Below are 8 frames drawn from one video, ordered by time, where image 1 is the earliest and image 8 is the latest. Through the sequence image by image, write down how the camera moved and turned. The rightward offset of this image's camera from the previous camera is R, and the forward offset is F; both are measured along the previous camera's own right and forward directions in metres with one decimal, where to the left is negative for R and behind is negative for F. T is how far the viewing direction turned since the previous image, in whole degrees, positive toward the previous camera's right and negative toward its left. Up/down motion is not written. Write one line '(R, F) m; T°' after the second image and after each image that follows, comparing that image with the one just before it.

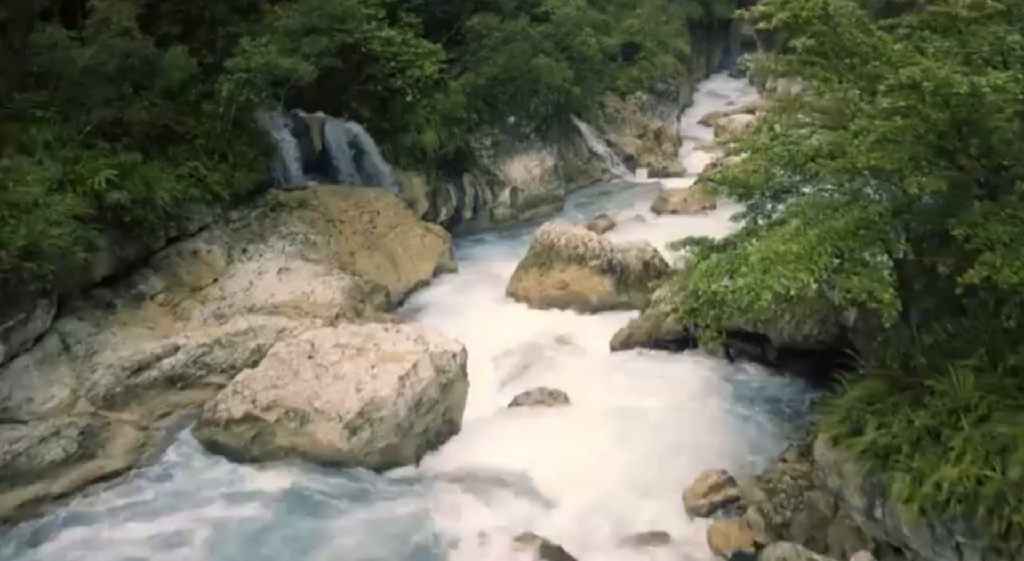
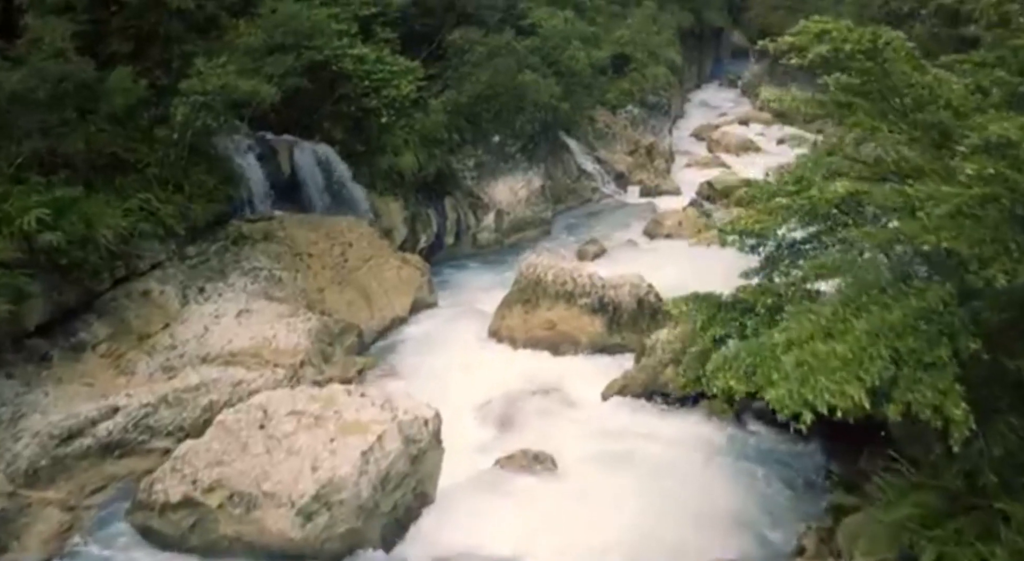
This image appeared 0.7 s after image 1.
(+0.1, +1.0) m; +1°
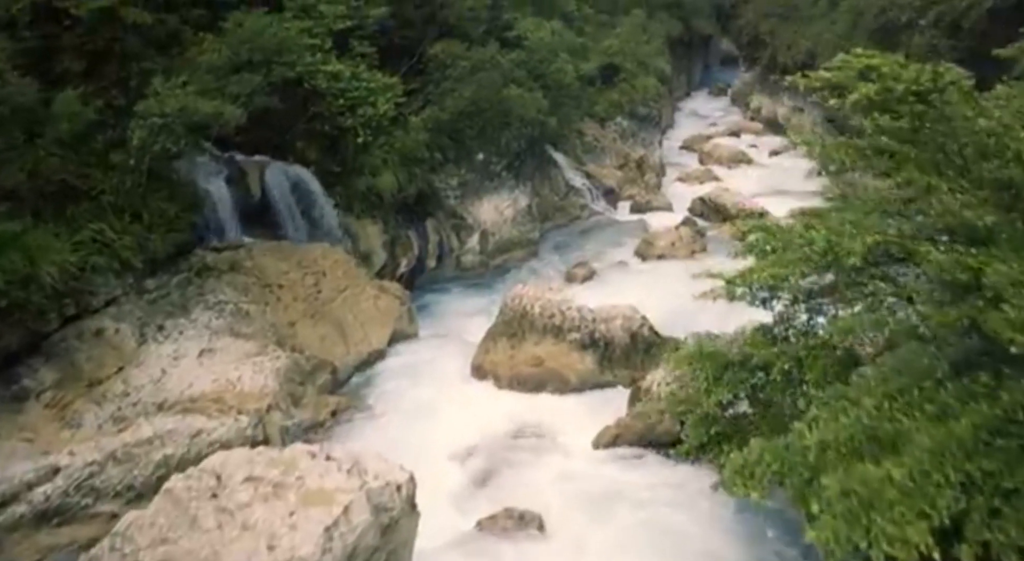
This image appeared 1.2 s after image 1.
(+0.1, +0.8) m; +1°
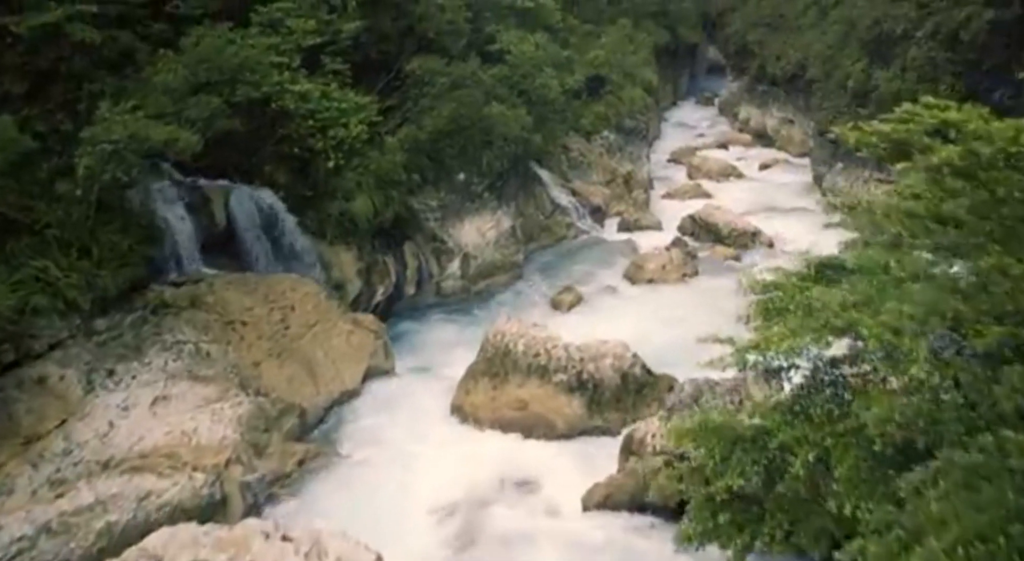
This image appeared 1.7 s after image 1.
(+0.1, +0.8) m; +1°
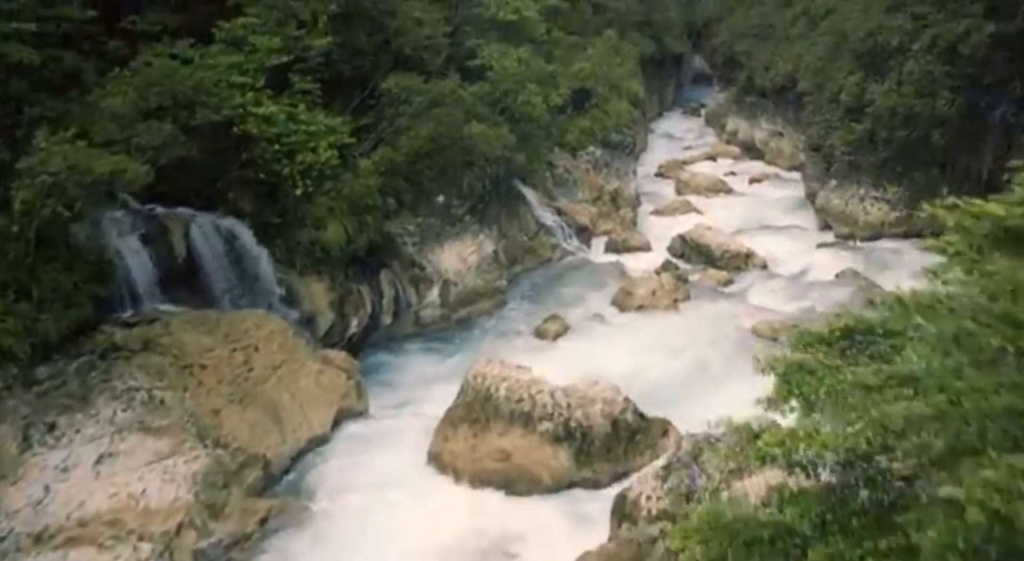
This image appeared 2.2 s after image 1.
(+0.1, +0.8) m; +1°
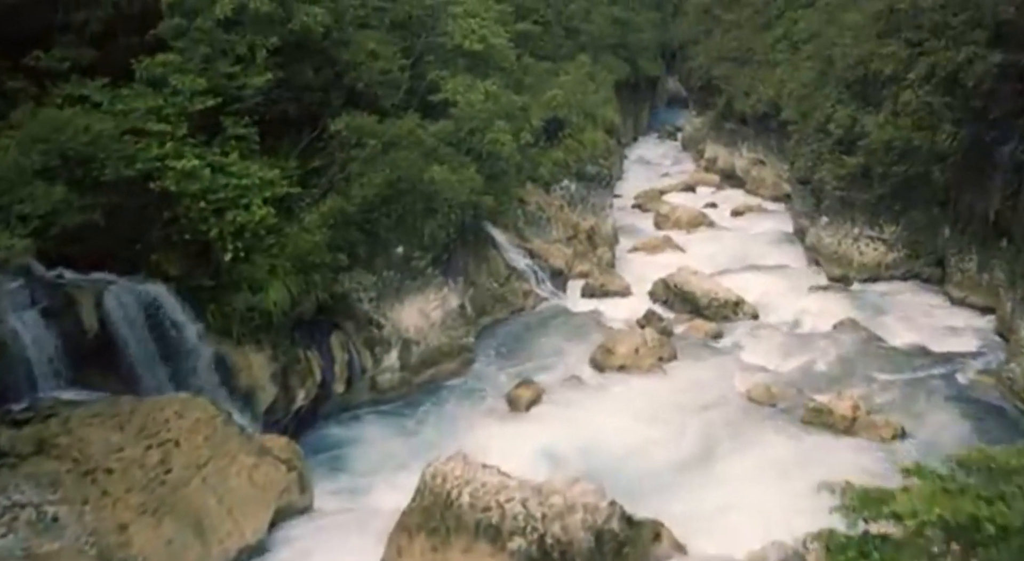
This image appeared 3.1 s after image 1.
(+0.1, +1.5) m; +2°
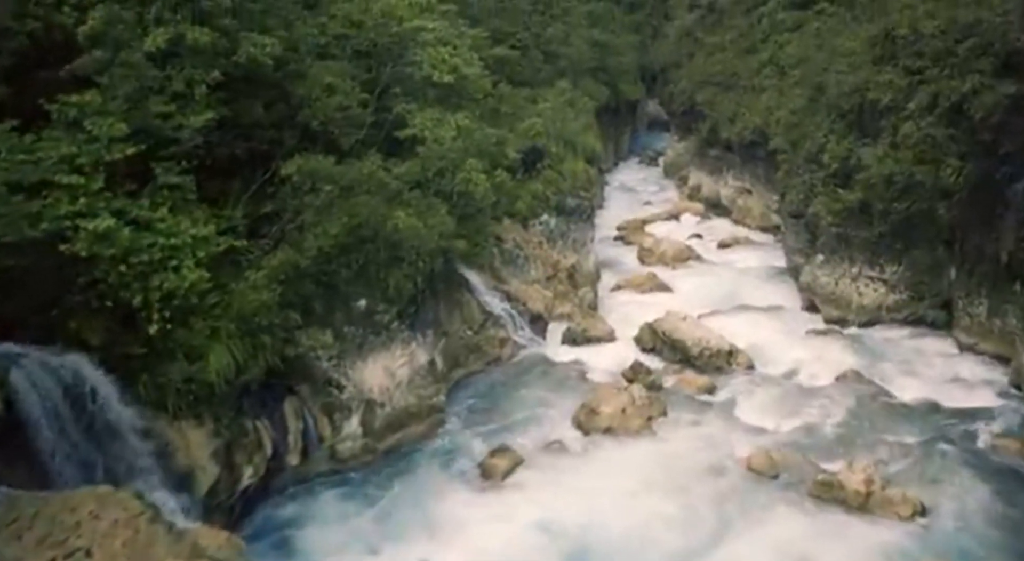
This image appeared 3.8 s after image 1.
(+0.1, +1.2) m; +1°
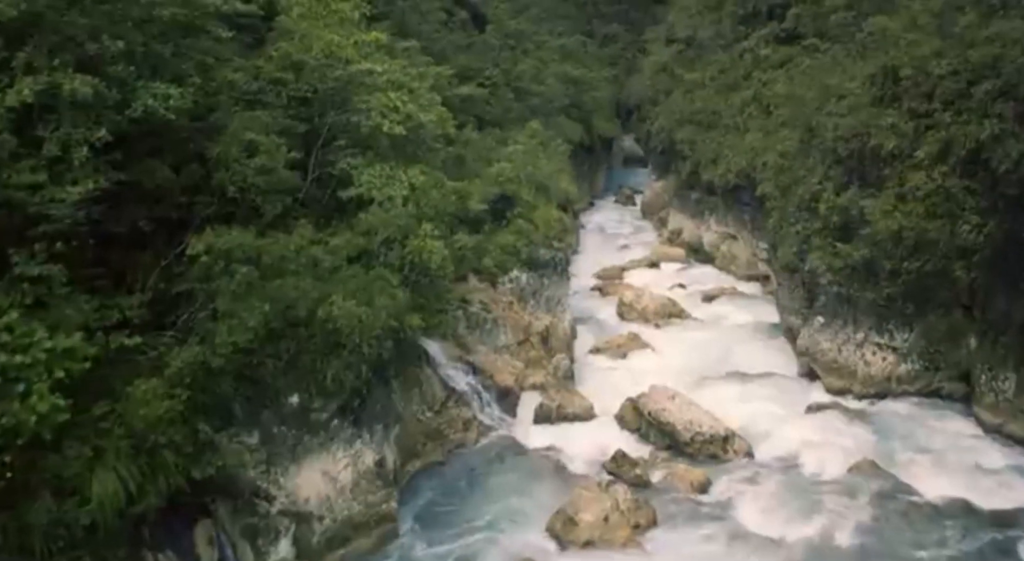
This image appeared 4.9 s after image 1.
(+0.2, +1.8) m; +2°
